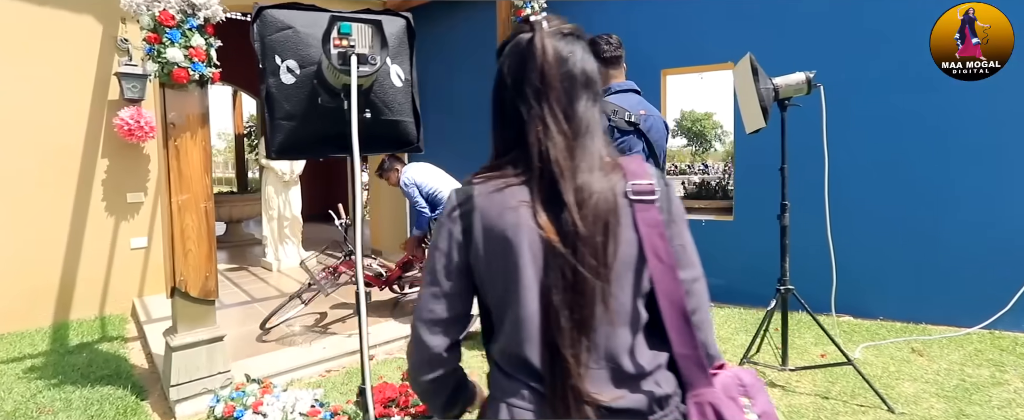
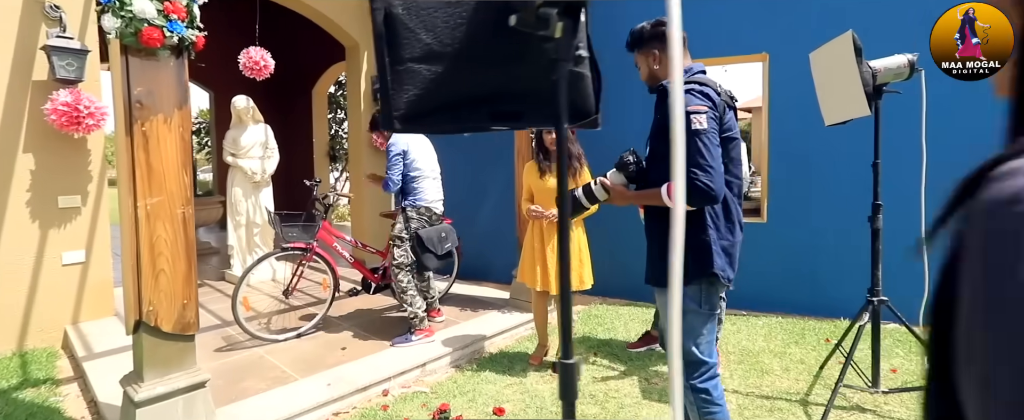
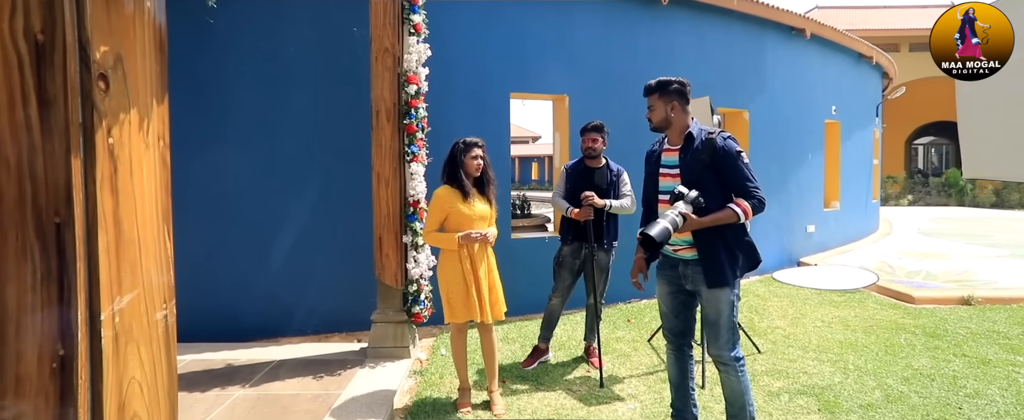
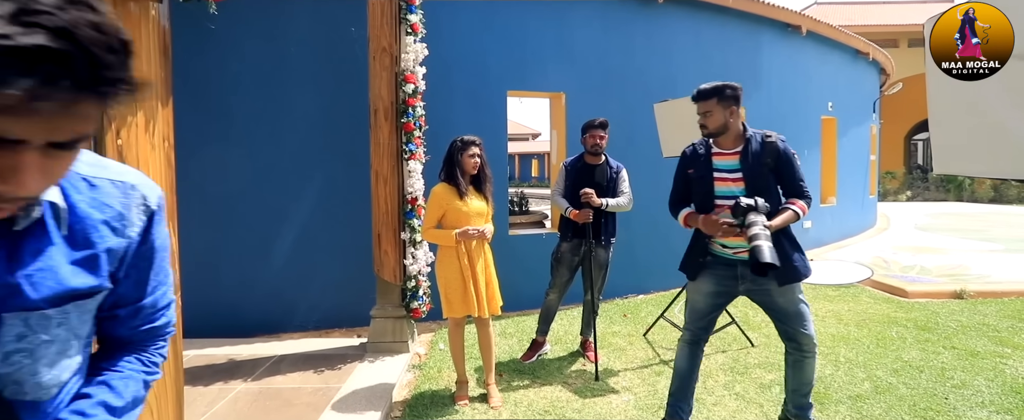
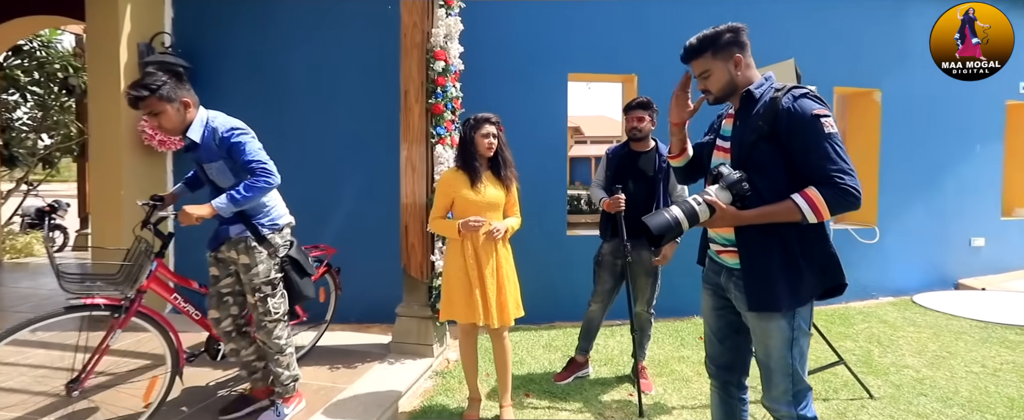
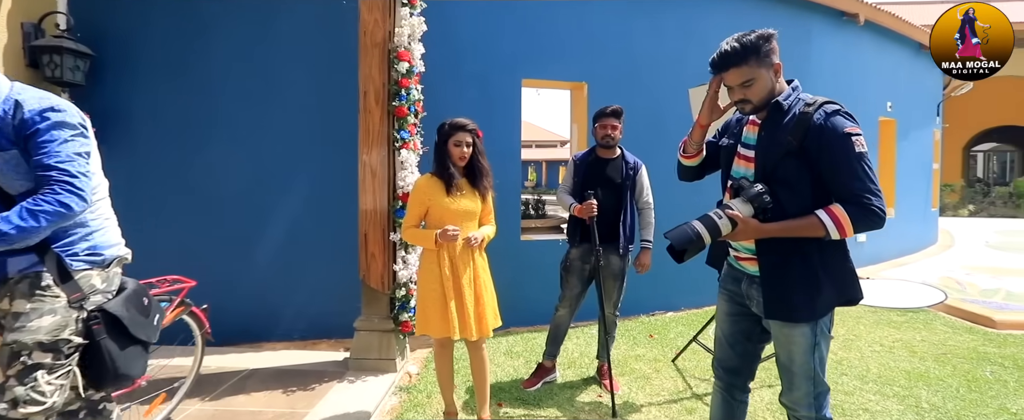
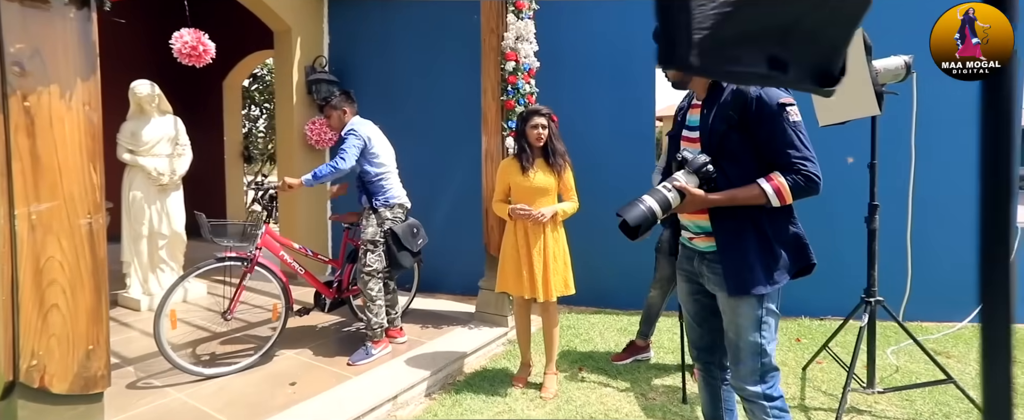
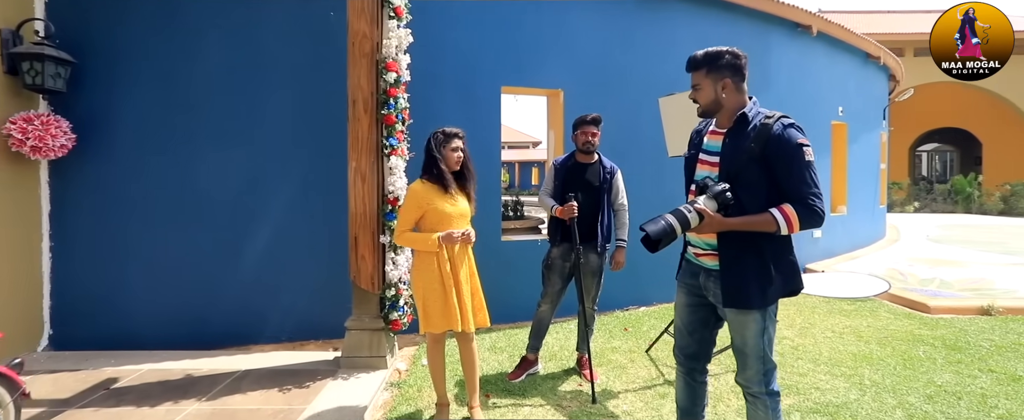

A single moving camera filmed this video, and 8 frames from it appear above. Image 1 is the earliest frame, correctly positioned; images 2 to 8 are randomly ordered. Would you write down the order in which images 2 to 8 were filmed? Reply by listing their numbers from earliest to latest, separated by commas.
2, 7, 5, 6, 8, 3, 4
